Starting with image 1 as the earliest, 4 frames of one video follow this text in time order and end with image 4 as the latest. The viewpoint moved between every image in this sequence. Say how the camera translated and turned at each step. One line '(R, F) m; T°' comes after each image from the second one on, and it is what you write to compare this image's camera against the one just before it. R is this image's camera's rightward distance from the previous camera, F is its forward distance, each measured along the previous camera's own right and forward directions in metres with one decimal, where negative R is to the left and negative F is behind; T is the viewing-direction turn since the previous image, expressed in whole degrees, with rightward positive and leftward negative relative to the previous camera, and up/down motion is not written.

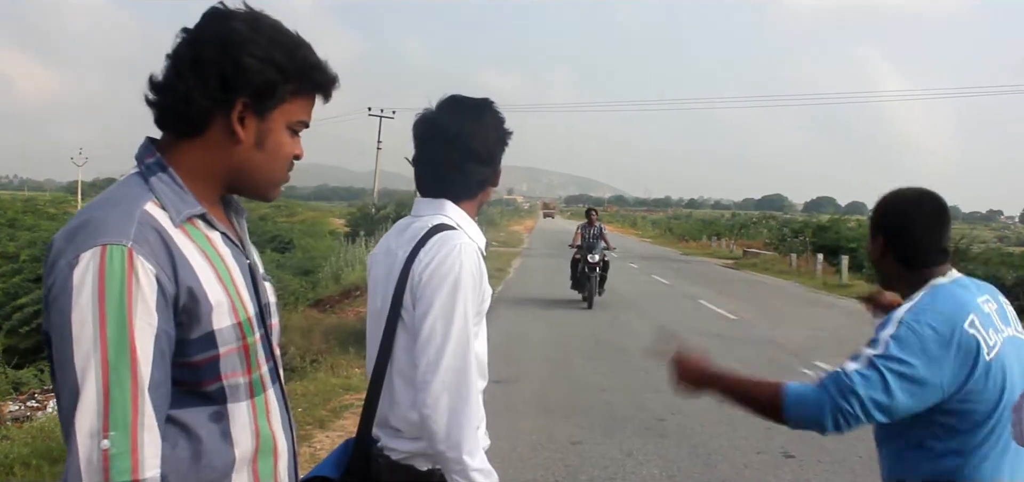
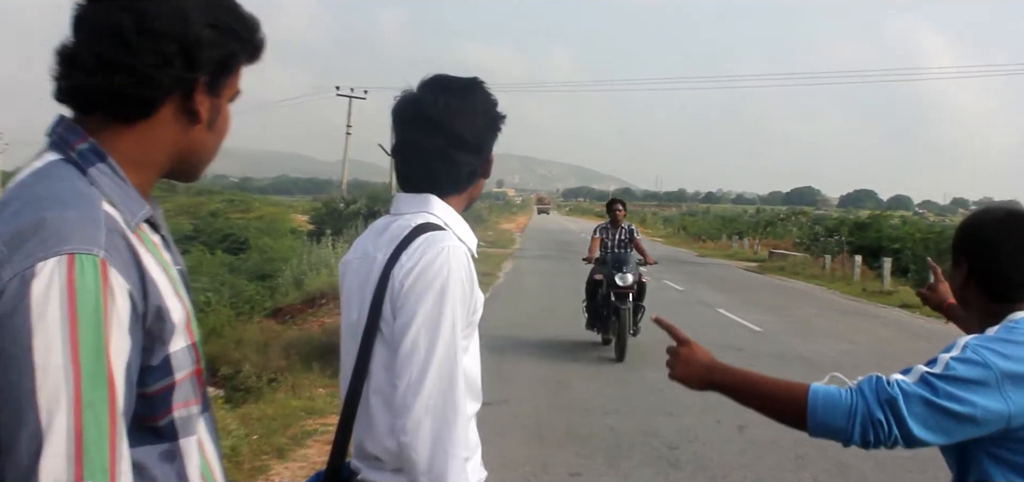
(0.0, +0.7) m; +1°
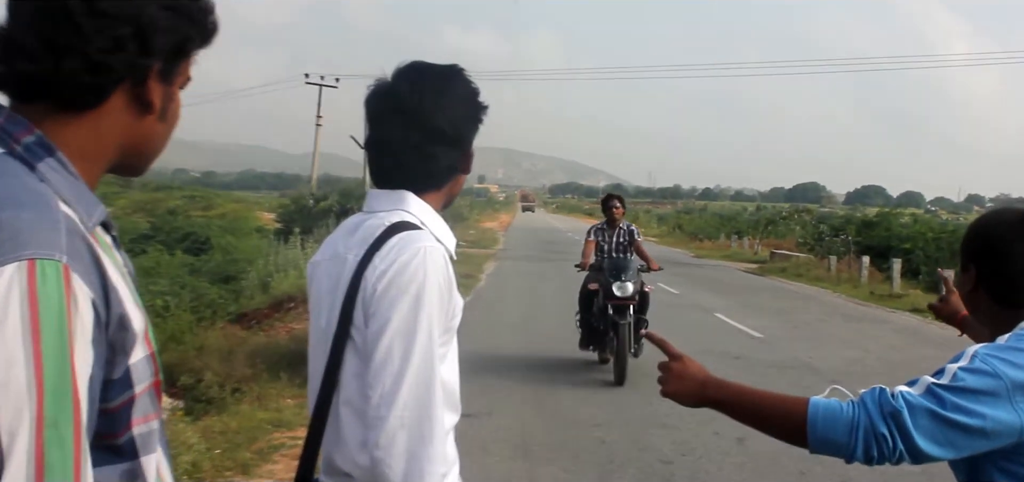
(0.0, +0.3) m; +1°
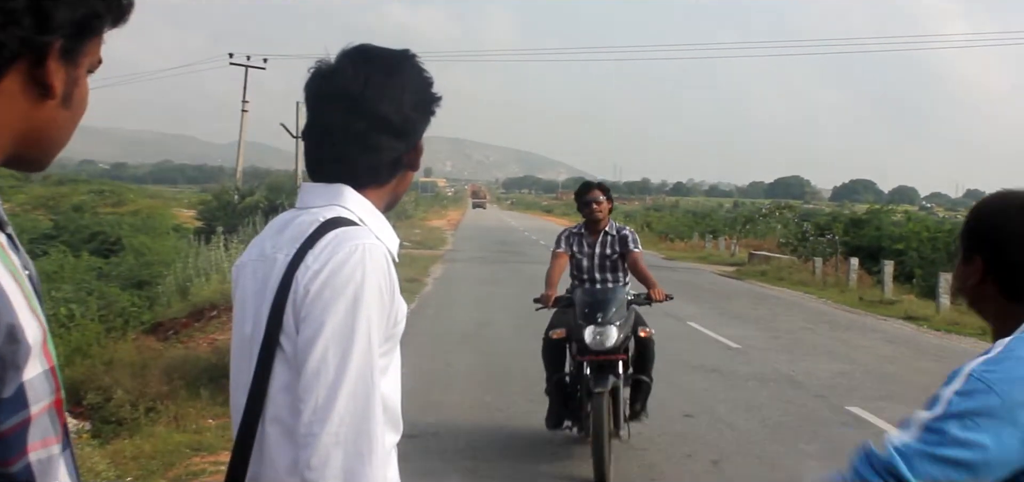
(+0.1, +0.4) m; +1°
